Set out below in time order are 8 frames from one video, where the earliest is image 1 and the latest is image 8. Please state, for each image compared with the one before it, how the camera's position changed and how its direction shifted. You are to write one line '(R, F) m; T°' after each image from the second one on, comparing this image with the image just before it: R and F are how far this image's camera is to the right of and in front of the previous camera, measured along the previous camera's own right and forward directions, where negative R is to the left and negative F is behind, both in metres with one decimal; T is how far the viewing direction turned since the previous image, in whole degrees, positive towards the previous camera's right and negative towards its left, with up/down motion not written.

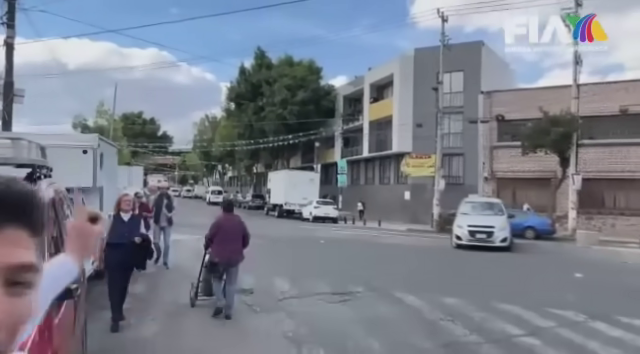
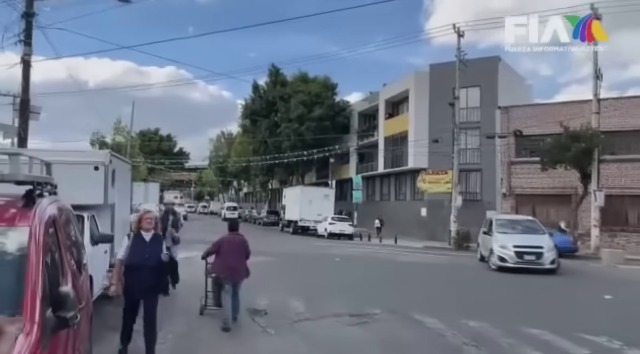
(0.0, +0.4) m; -2°
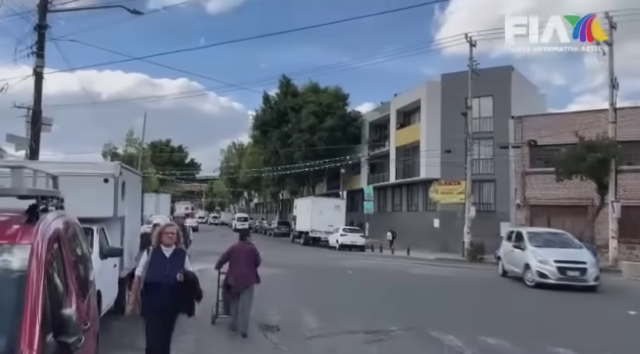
(-0.1, +0.3) m; -1°
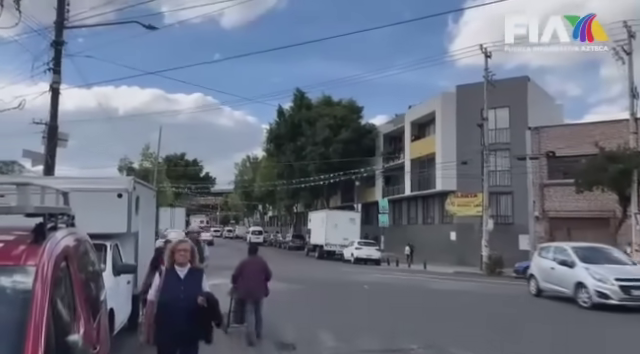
(-0.1, +0.3) m; -1°
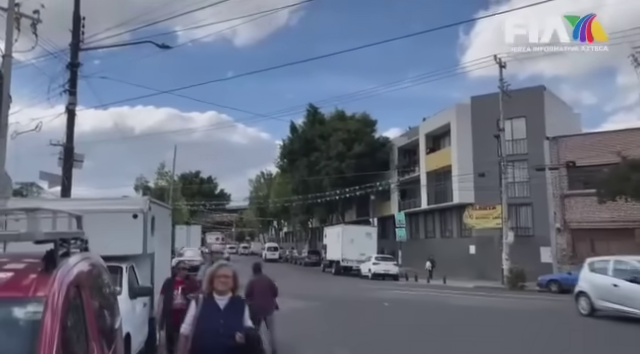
(-0.1, +0.4) m; -2°
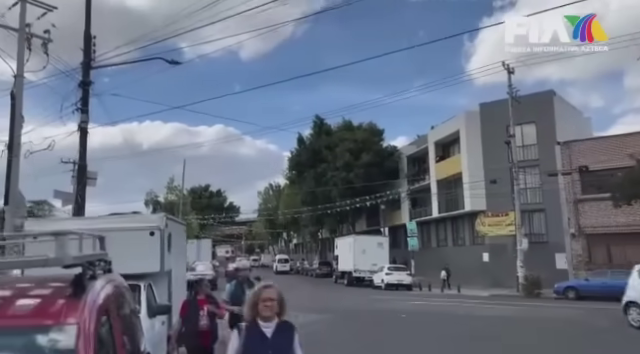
(-0.2, +0.1) m; -1°
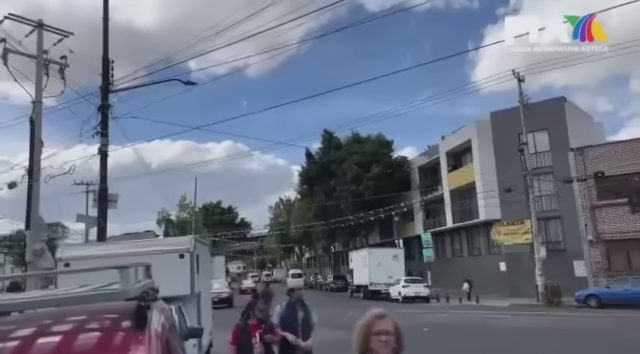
(-0.4, -0.1) m; -1°
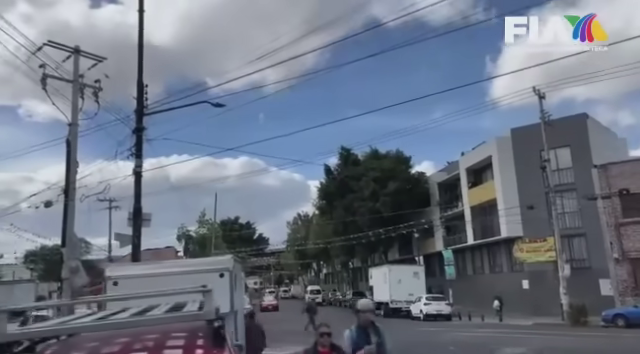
(-0.4, -0.4) m; -2°
